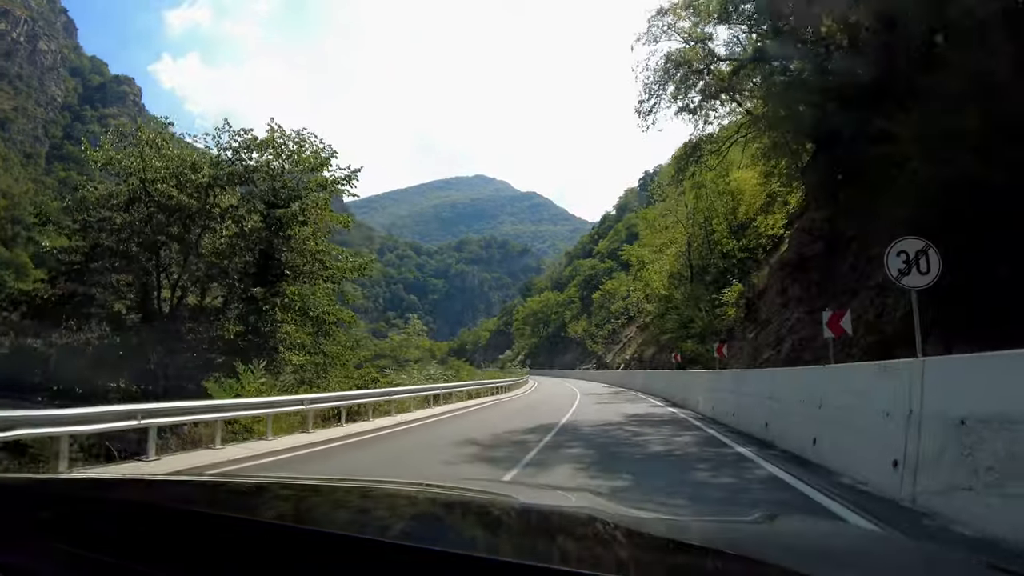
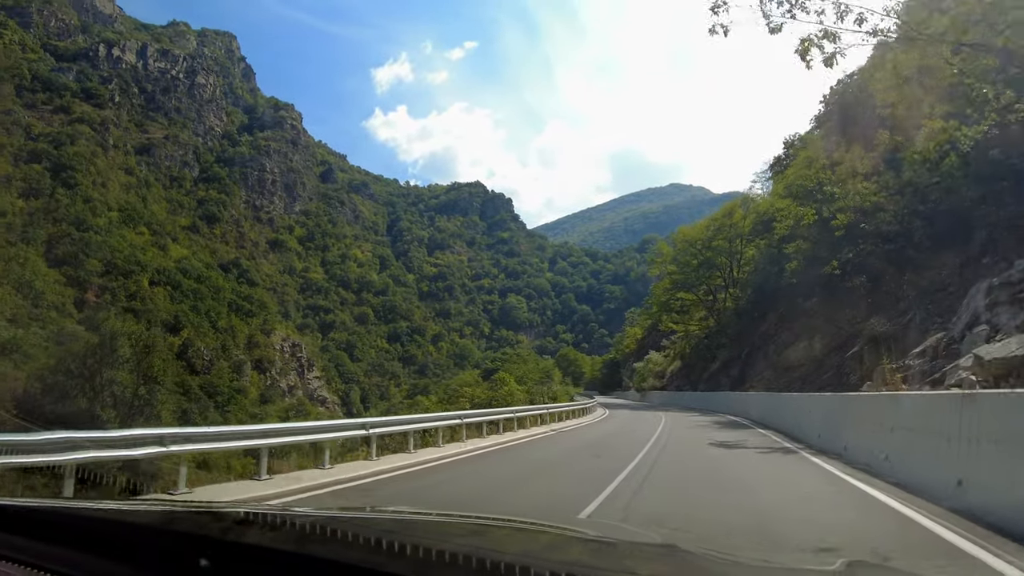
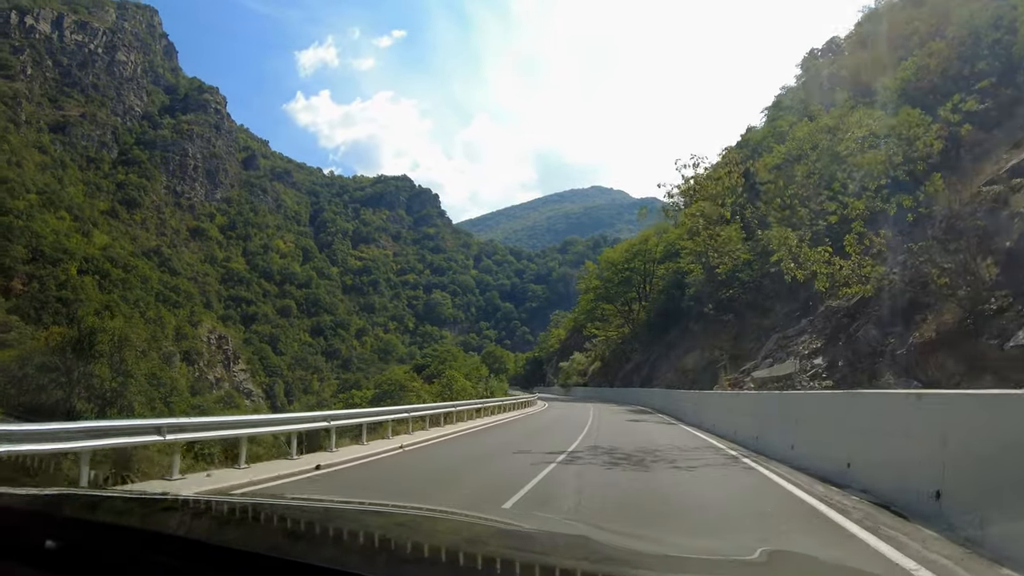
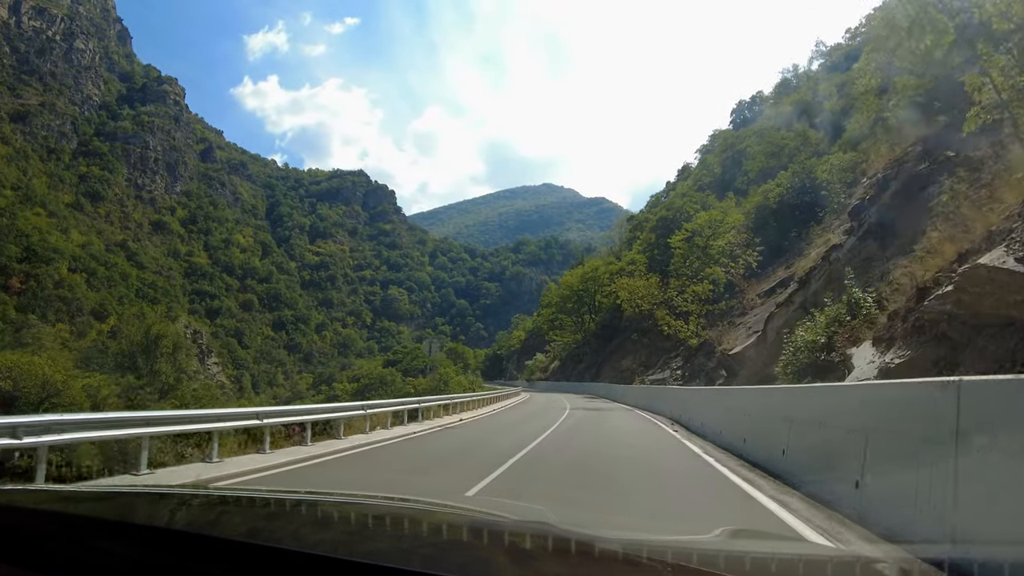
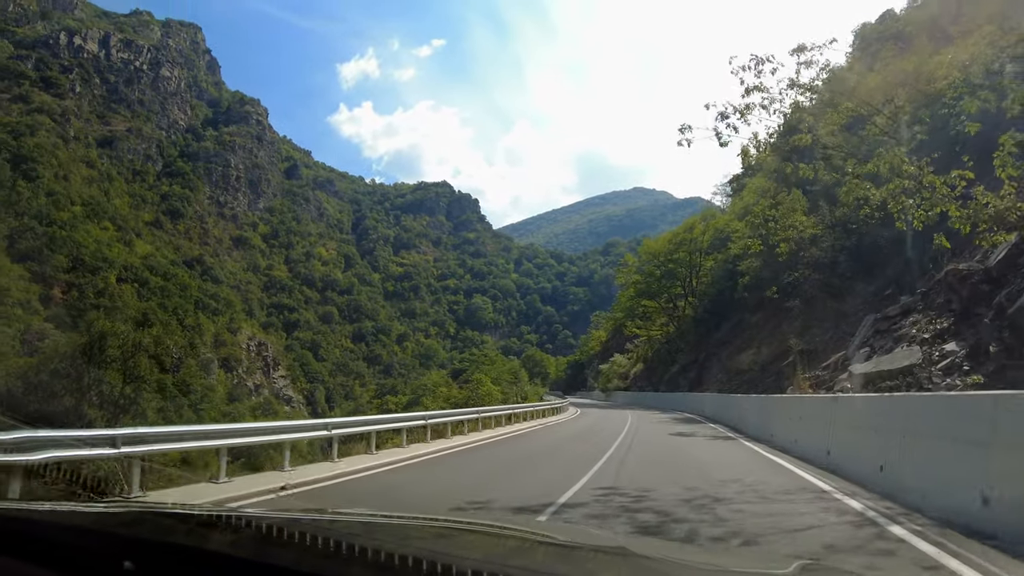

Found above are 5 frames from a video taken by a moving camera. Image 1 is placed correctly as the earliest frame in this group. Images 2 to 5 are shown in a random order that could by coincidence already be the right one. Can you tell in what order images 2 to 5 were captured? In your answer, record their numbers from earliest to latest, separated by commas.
4, 3, 5, 2
